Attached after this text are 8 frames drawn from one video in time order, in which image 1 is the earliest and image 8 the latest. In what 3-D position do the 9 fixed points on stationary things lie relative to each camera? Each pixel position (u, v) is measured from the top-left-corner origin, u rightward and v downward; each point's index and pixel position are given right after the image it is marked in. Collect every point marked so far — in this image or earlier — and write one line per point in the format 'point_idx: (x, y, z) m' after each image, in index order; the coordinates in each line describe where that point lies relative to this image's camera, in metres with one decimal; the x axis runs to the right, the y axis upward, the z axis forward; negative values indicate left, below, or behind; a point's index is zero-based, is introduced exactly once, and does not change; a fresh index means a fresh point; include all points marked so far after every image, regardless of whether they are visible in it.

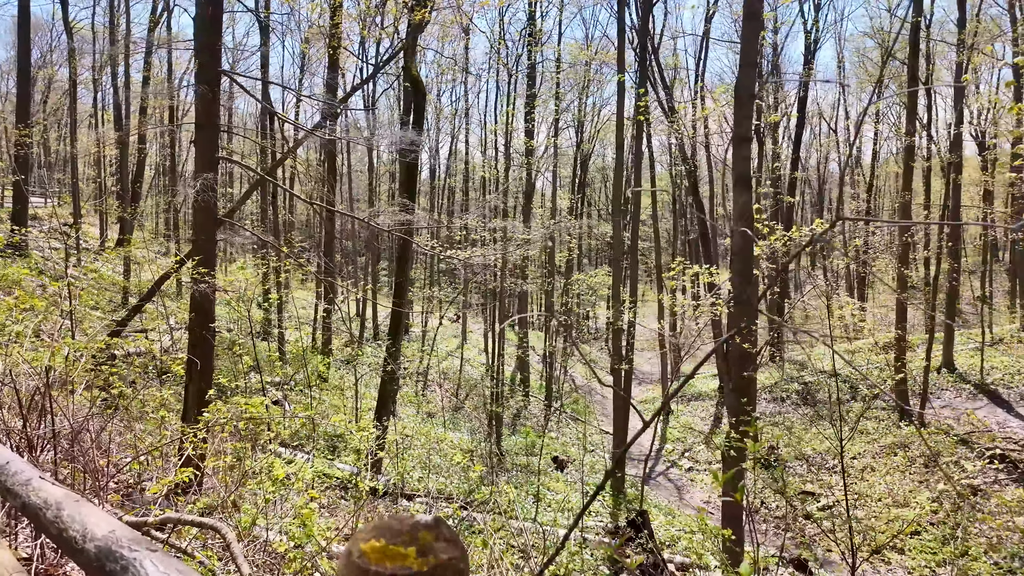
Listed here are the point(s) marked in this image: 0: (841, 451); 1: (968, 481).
0: (+4.7, -2.4, +8.4) m
1: (+5.2, -2.2, +6.6) m
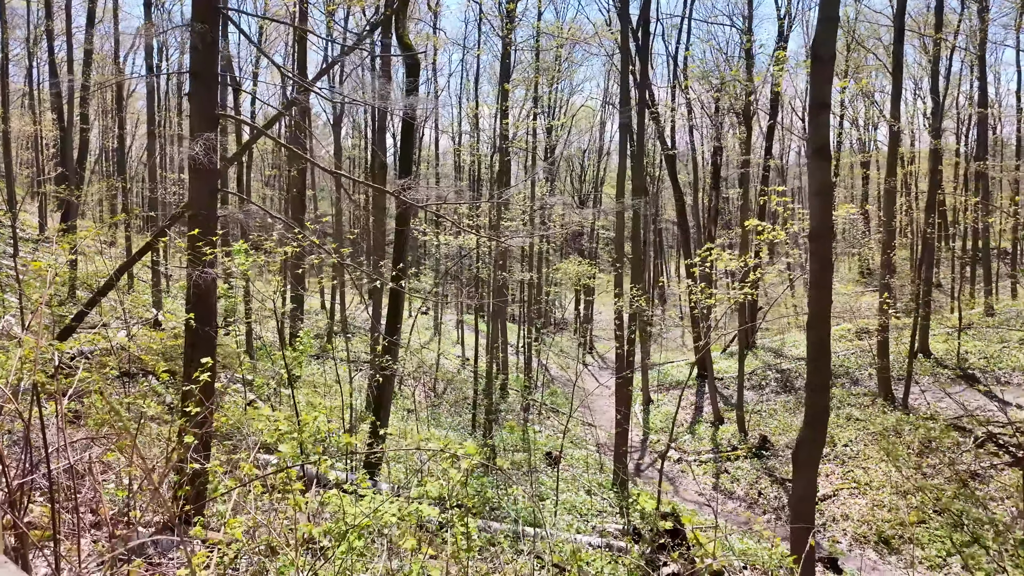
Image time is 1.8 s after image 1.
0: (+4.6, -2.2, +8.4) m
1: (+5.1, -2.0, +6.7) m
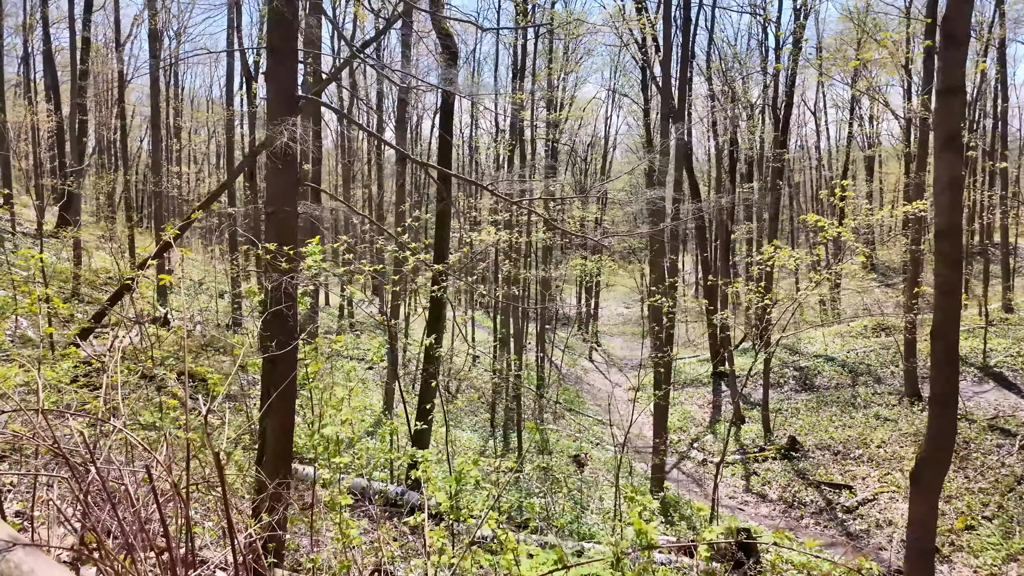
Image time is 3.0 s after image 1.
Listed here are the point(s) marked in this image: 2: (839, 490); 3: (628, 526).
0: (+4.9, -2.1, +8.2) m
1: (+5.5, -2.0, +6.5) m
2: (+4.0, -2.5, +7.2) m
3: (+1.1, -2.2, +5.4) m
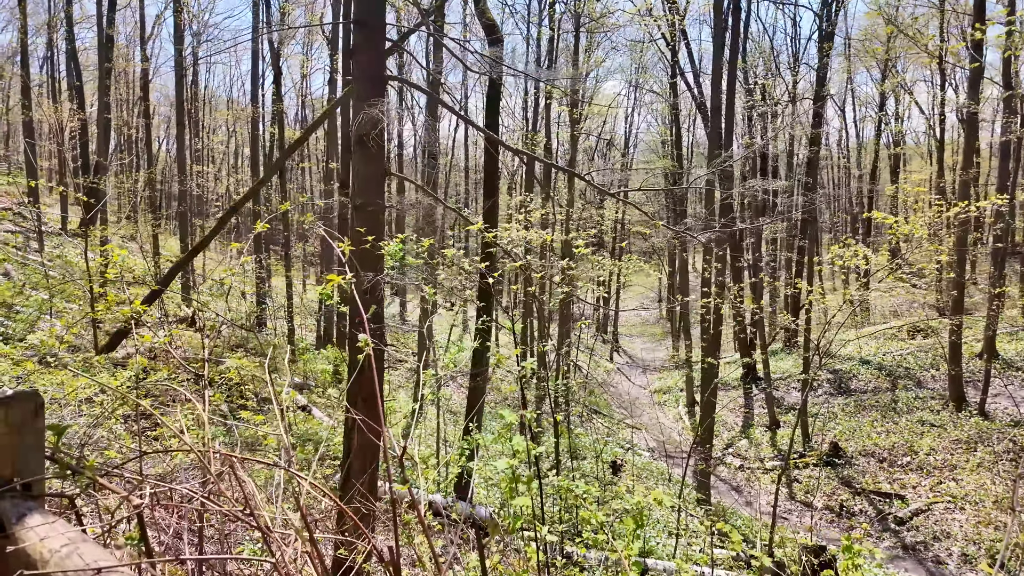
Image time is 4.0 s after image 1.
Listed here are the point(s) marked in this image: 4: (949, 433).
0: (+5.4, -2.1, +7.9) m
1: (+5.9, -2.0, +6.2) m
2: (+4.4, -2.5, +7.0) m
3: (+1.5, -2.2, +5.2) m
4: (+5.9, -2.0, +8.0) m
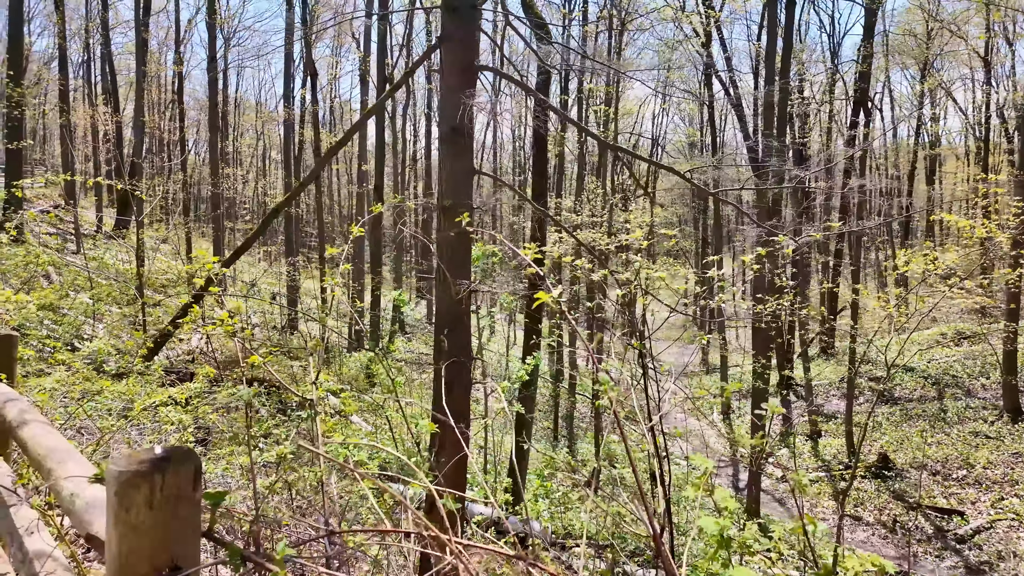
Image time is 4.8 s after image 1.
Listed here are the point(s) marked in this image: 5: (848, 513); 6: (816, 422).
0: (+5.8, -2.2, +7.6) m
1: (+6.3, -2.1, +5.8) m
2: (+4.9, -2.6, +6.6) m
3: (+1.8, -2.2, +4.9) m
4: (+6.4, -2.0, +7.7) m
5: (+4.1, -2.8, +7.2) m
6: (+5.1, -2.2, +9.9) m
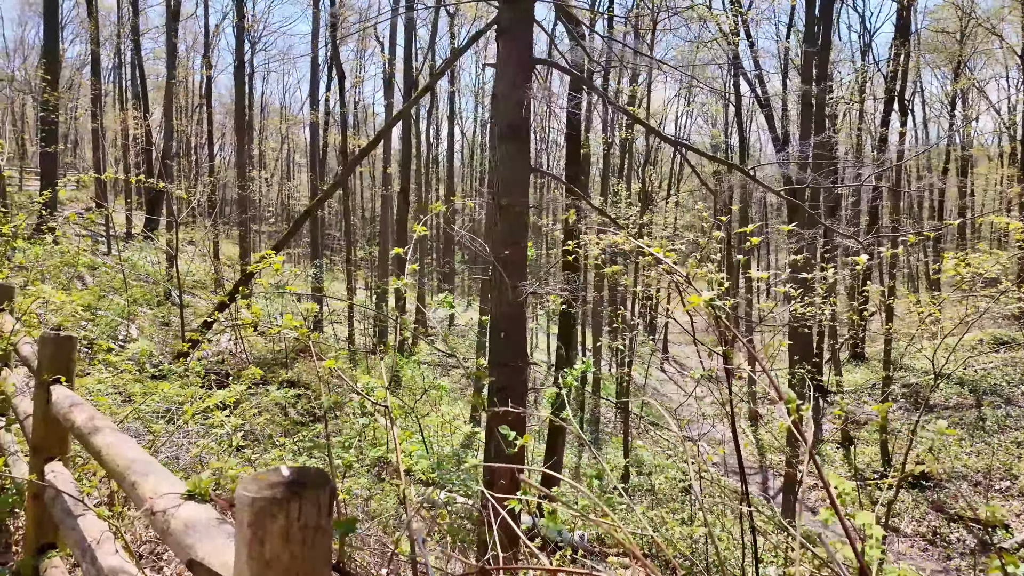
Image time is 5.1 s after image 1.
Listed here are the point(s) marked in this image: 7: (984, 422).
0: (+6.2, -2.3, +7.3) m
1: (+6.6, -2.1, +5.5) m
2: (+5.2, -2.6, +6.4) m
3: (+2.1, -2.3, +4.8) m
4: (+6.8, -2.1, +7.4) m
5: (+4.4, -2.8, +7.0) m
6: (+5.5, -2.3, +9.6) m
7: (+7.1, -2.0, +8.9) m
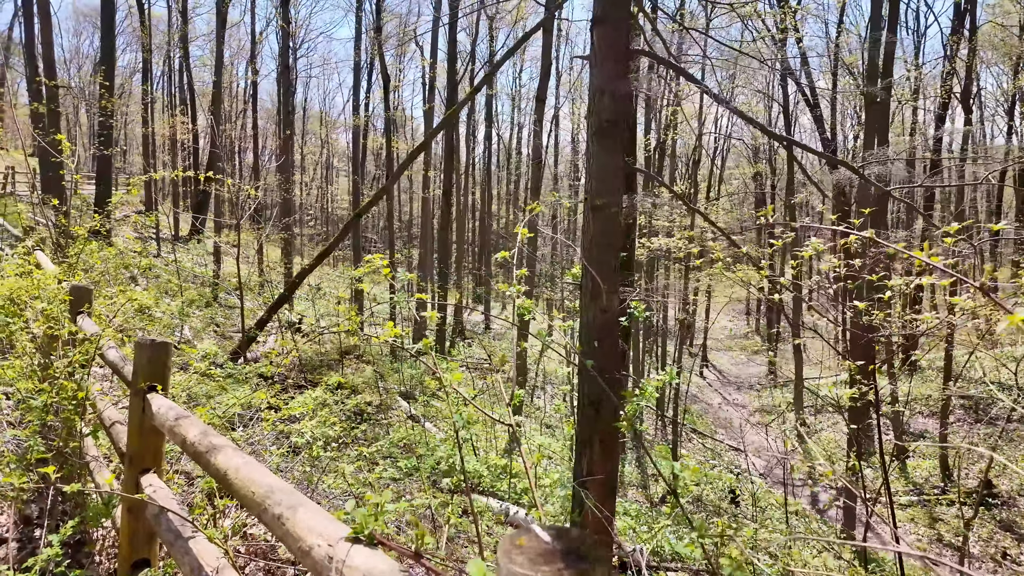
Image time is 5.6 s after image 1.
0: (+6.7, -2.4, +6.9) m
1: (+7.0, -2.2, +5.1) m
2: (+5.6, -2.7, +6.0) m
3: (+2.5, -2.3, +4.6) m
4: (+7.3, -2.2, +6.9) m
5: (+4.9, -2.9, +6.7) m
6: (+6.1, -2.4, +9.2) m
7: (+7.7, -2.1, +8.4) m
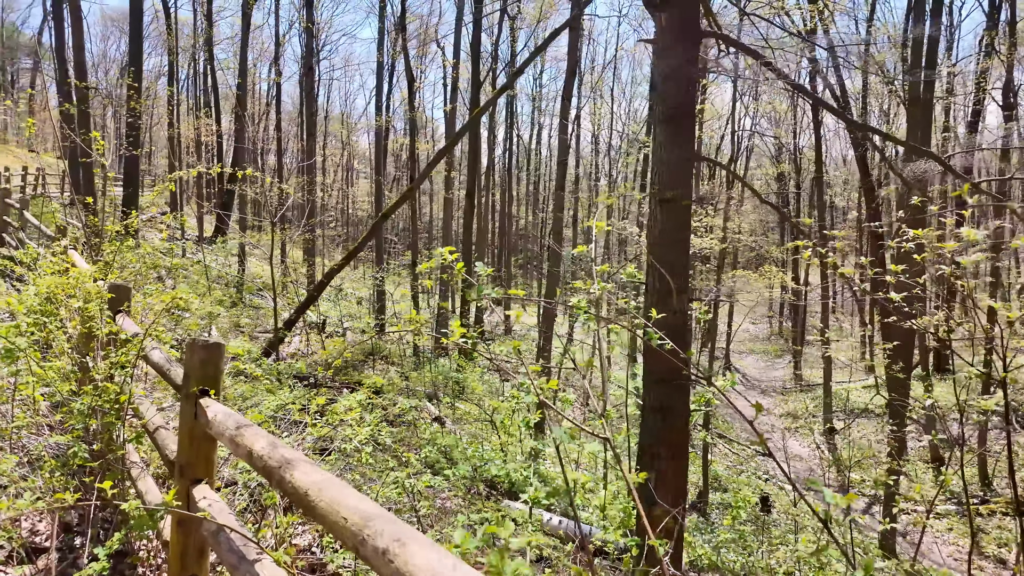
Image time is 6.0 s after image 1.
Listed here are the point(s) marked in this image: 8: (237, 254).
0: (+7.0, -2.4, +6.6) m
1: (+7.2, -2.2, +4.8) m
2: (+5.9, -2.7, +5.8) m
3: (+2.7, -2.3, +4.4) m
4: (+7.6, -2.2, +6.6) m
5: (+5.2, -2.9, +6.4) m
6: (+6.5, -2.4, +8.9) m
7: (+8.0, -2.2, +8.1) m
8: (-5.1, +0.6, +11.0) m
